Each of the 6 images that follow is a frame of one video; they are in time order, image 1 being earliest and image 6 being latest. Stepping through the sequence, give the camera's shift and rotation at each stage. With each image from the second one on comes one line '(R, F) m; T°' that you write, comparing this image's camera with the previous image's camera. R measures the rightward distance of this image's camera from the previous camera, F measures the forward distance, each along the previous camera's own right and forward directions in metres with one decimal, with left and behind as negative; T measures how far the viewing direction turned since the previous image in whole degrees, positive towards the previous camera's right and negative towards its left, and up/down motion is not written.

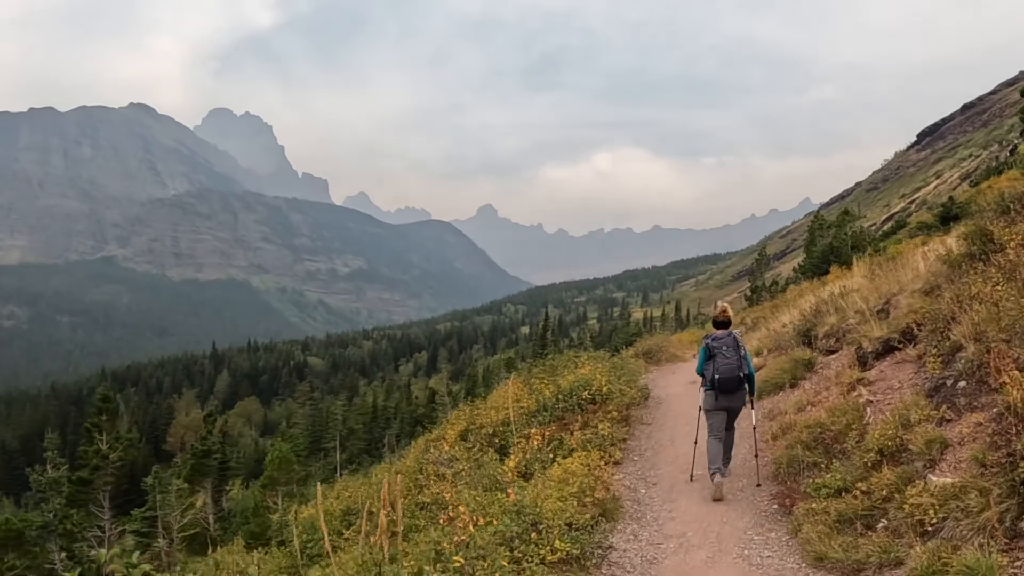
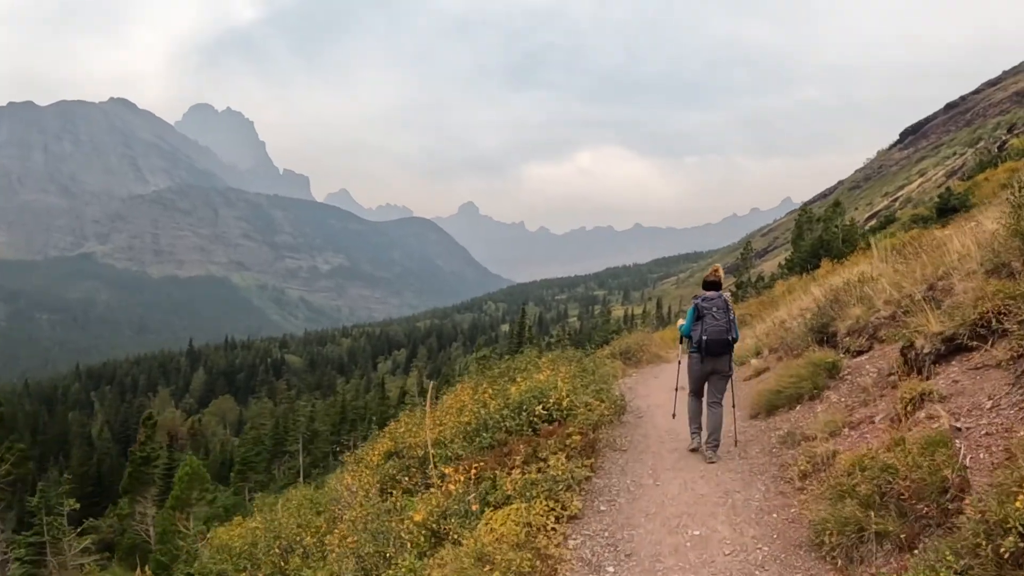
(+0.9, +3.7) m; +2°
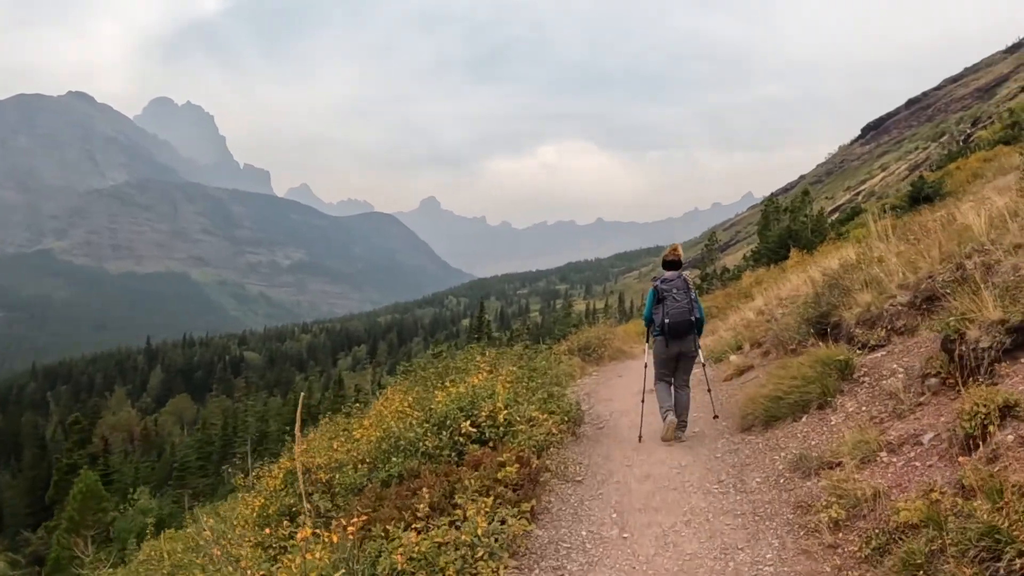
(+0.6, +2.7) m; +3°
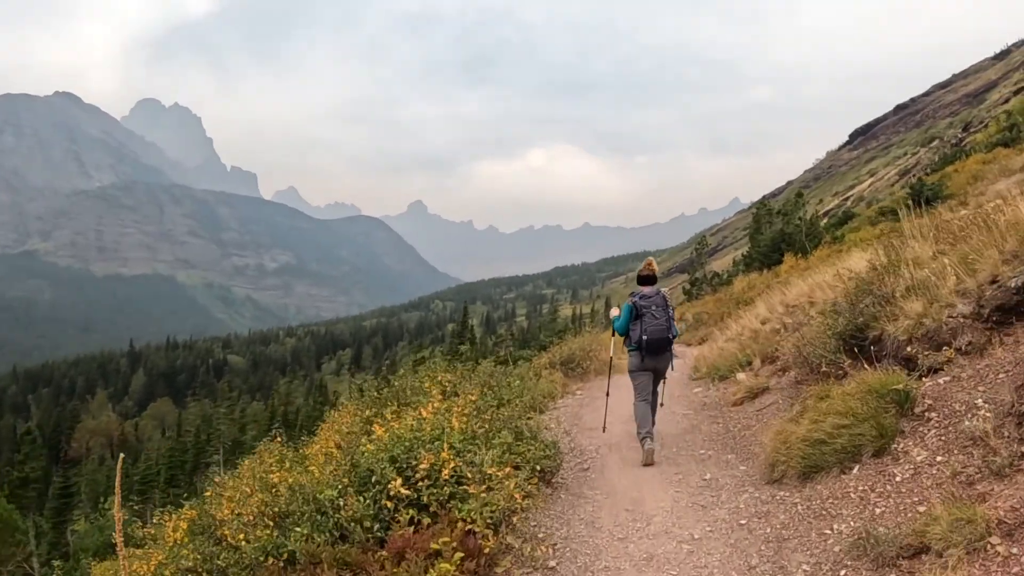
(+0.3, +2.1) m; +1°
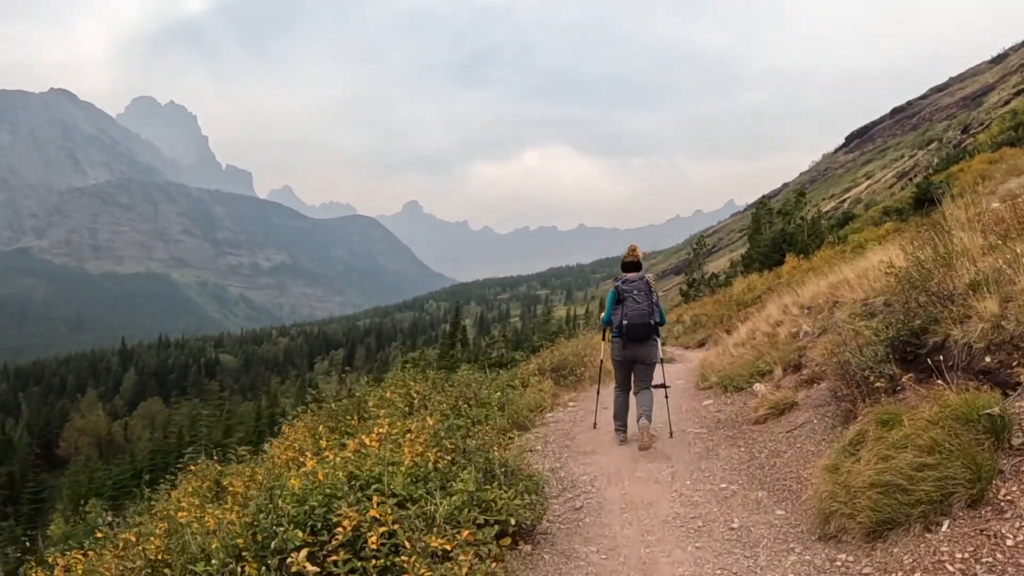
(+0.2, +1.7) m; +1°
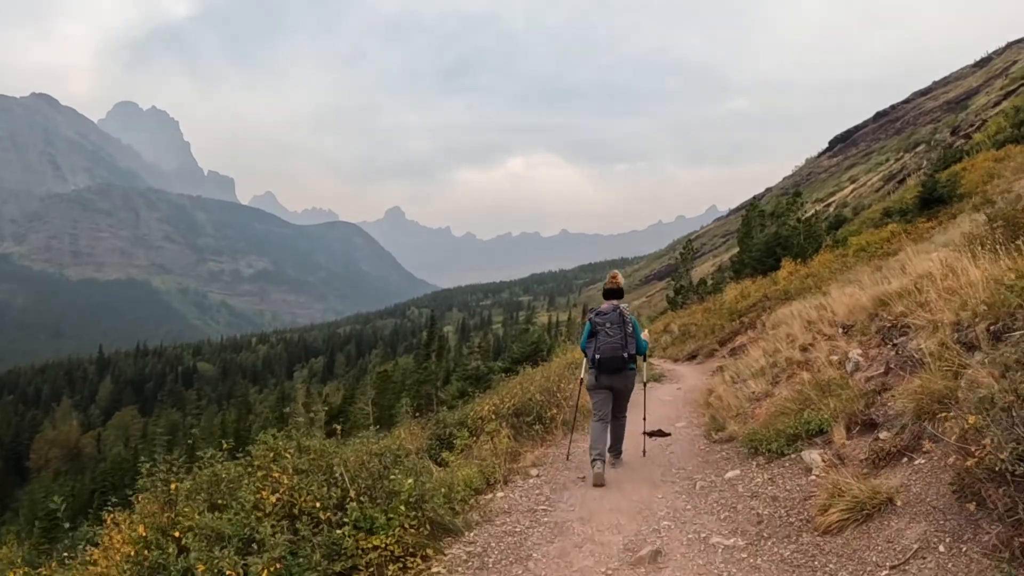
(+0.6, +3.3) m; +2°
